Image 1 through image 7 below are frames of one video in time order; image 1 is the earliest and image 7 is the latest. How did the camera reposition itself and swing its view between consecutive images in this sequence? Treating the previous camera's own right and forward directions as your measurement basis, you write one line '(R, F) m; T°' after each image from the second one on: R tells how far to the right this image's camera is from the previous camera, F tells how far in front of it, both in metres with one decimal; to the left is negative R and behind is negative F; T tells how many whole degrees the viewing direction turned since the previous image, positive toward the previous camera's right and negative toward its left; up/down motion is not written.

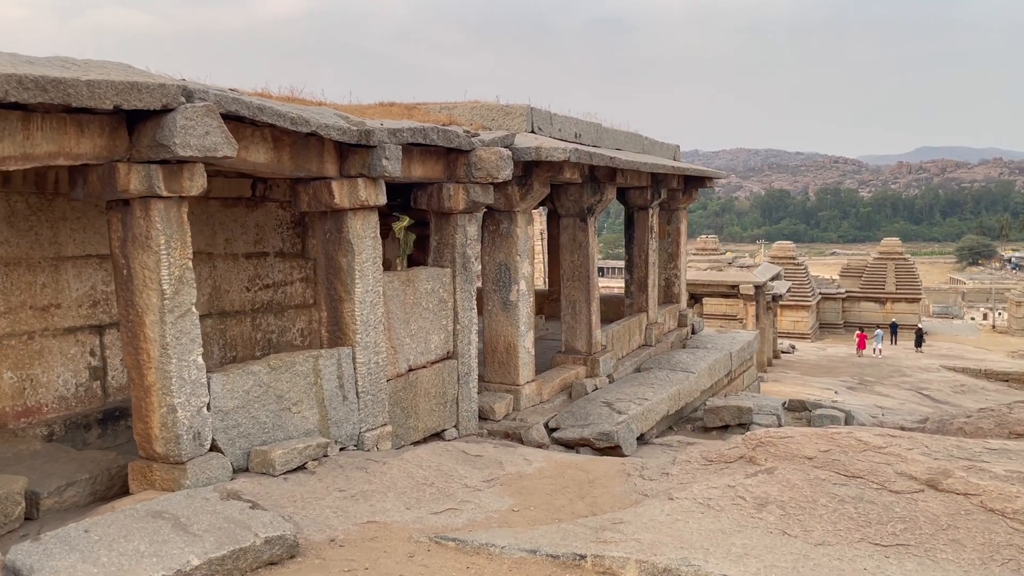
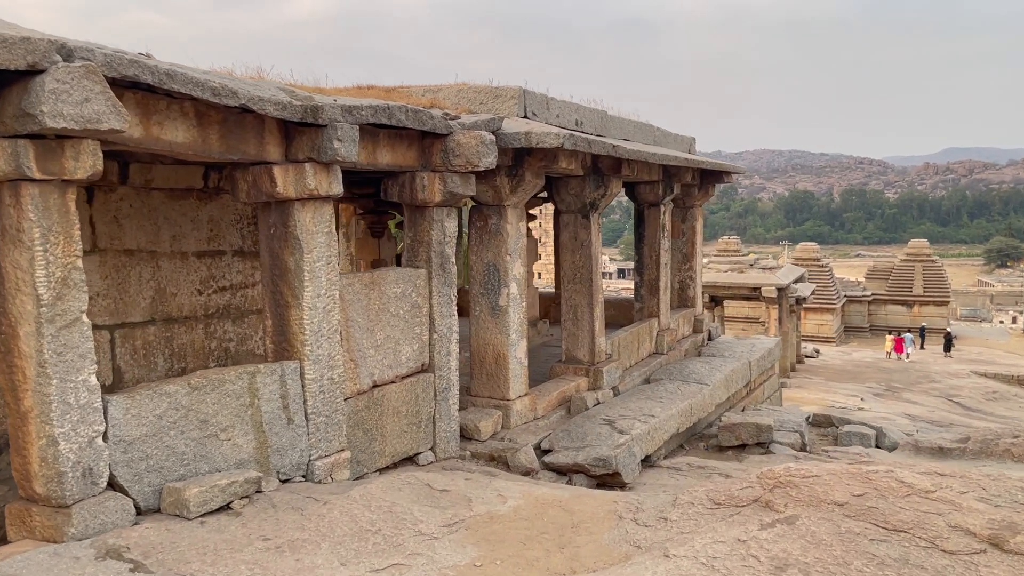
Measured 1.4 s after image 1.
(+0.2, +0.6) m; -1°
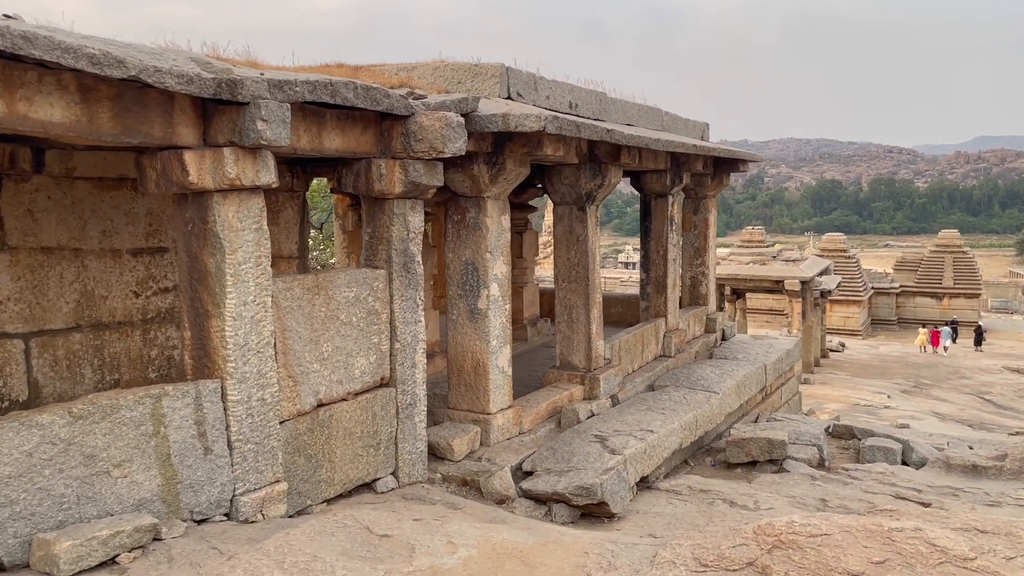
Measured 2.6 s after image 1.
(+0.2, +0.6) m; -2°
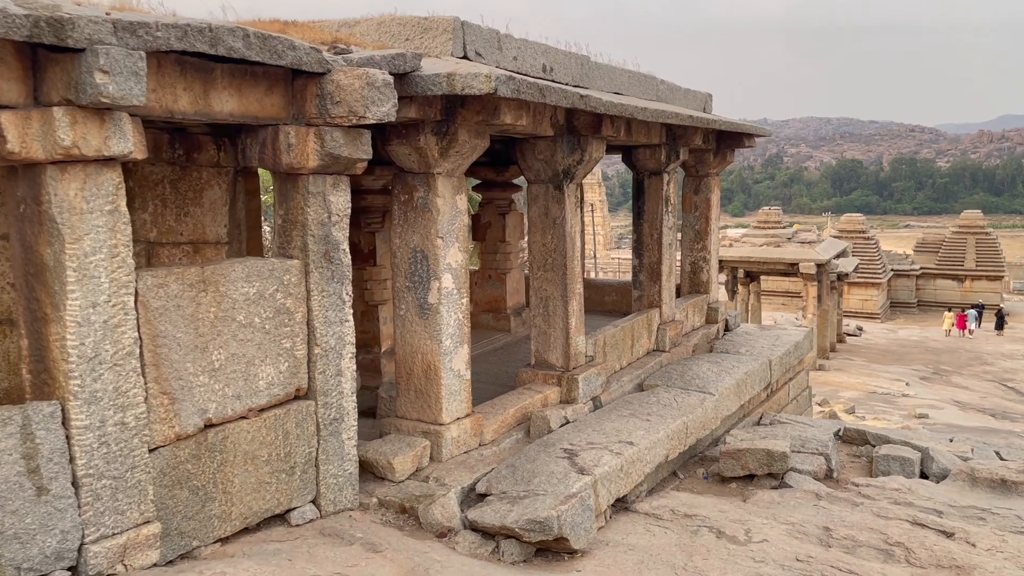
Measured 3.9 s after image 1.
(+0.3, +0.7) m; -1°
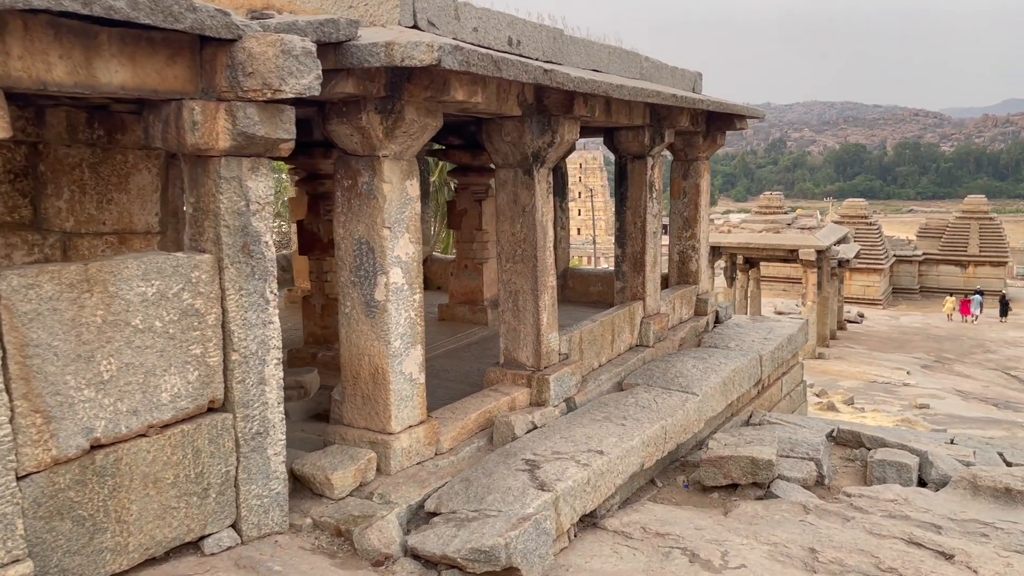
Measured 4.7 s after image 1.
(+0.2, +0.4) m; 0°
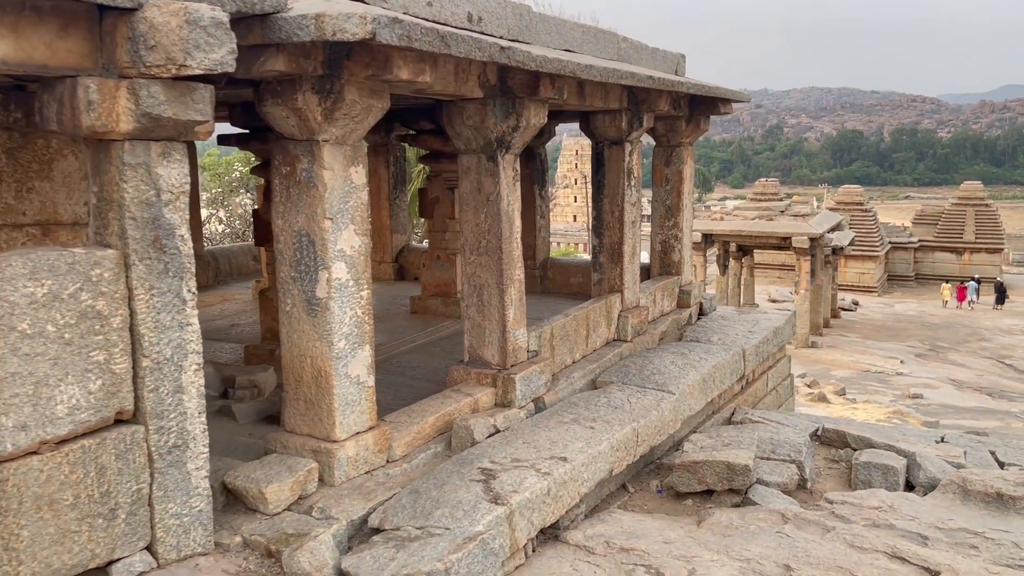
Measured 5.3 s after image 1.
(+0.2, +0.3) m; 0°
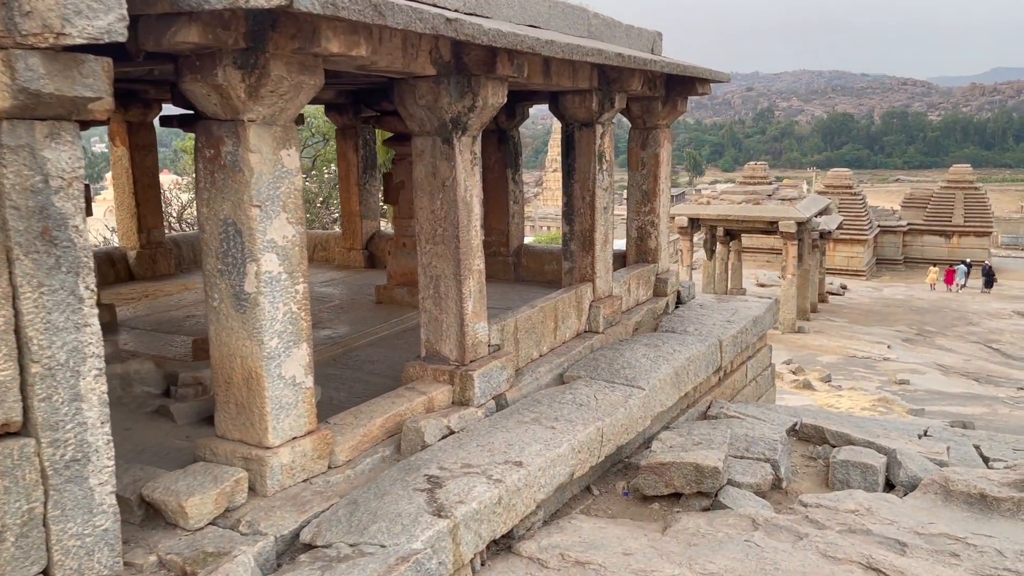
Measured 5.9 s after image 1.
(+0.2, +0.3) m; +1°
